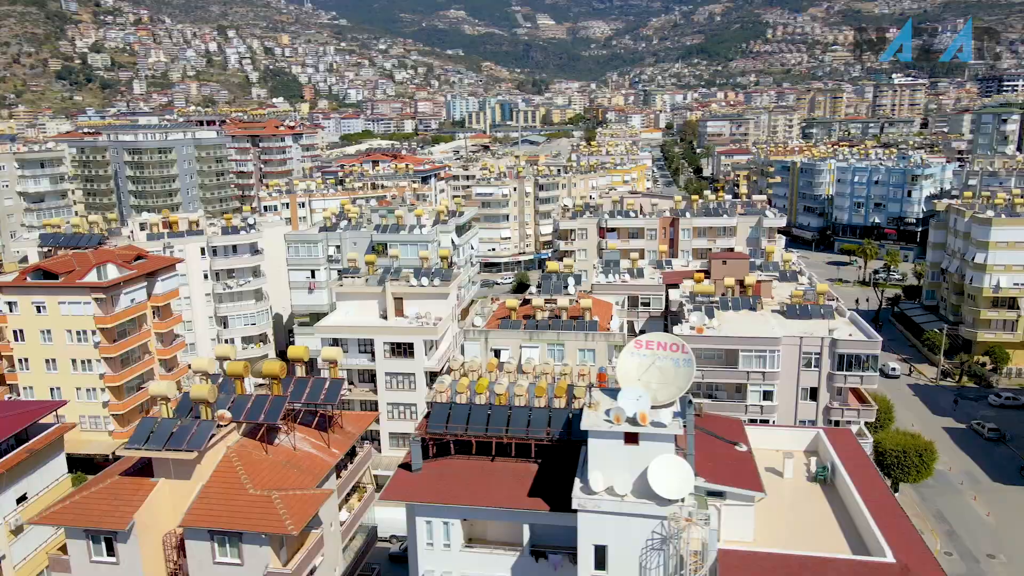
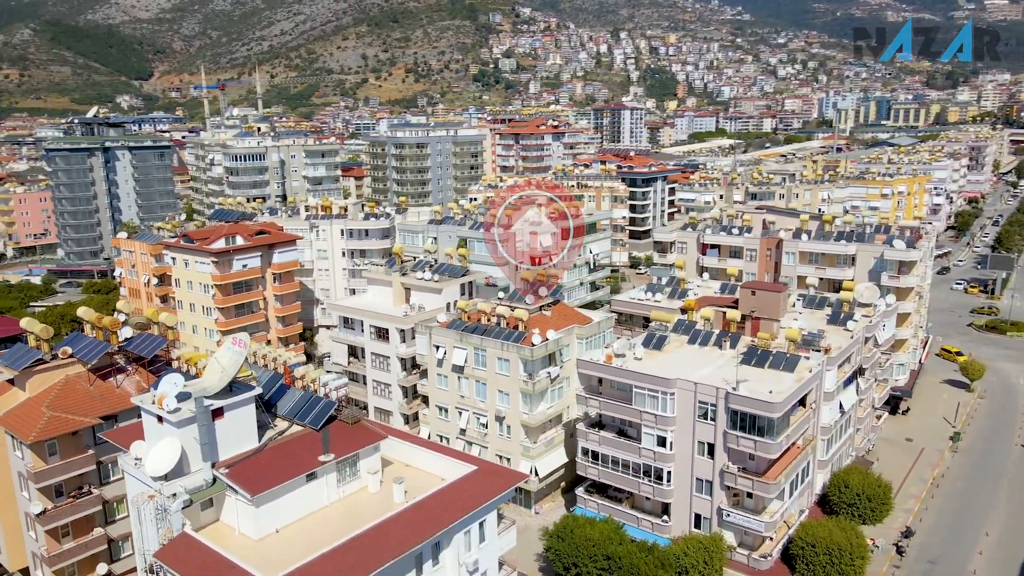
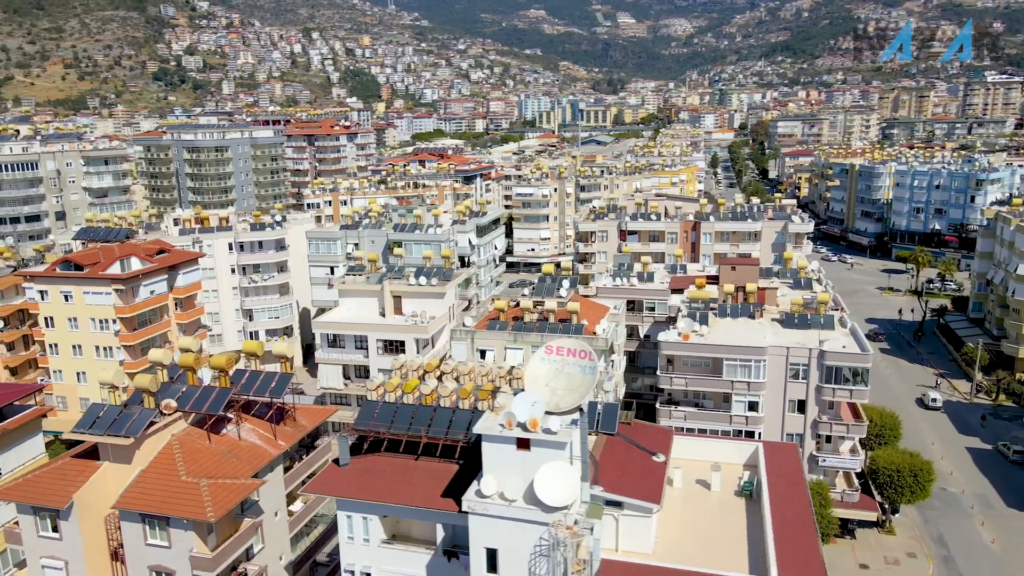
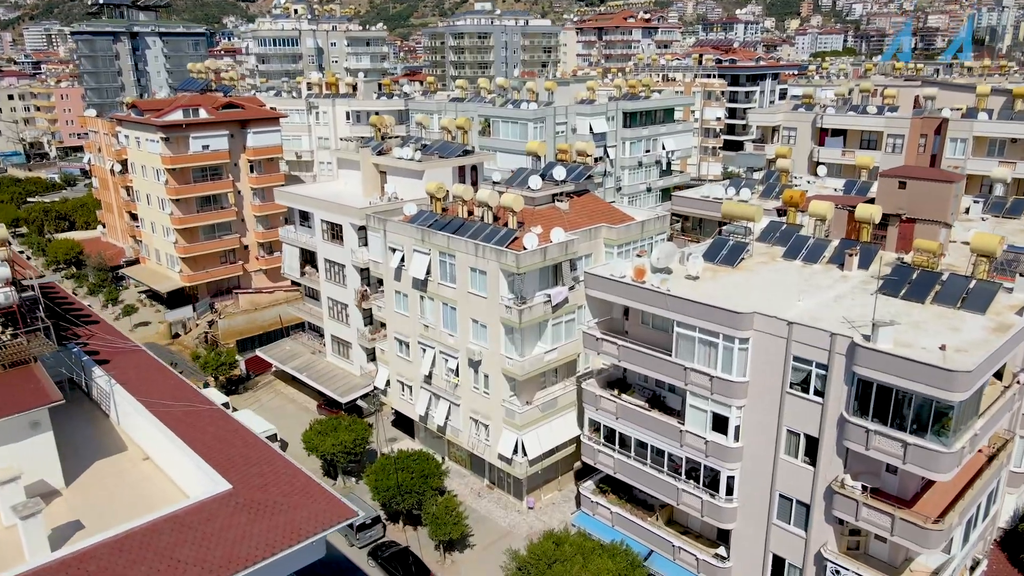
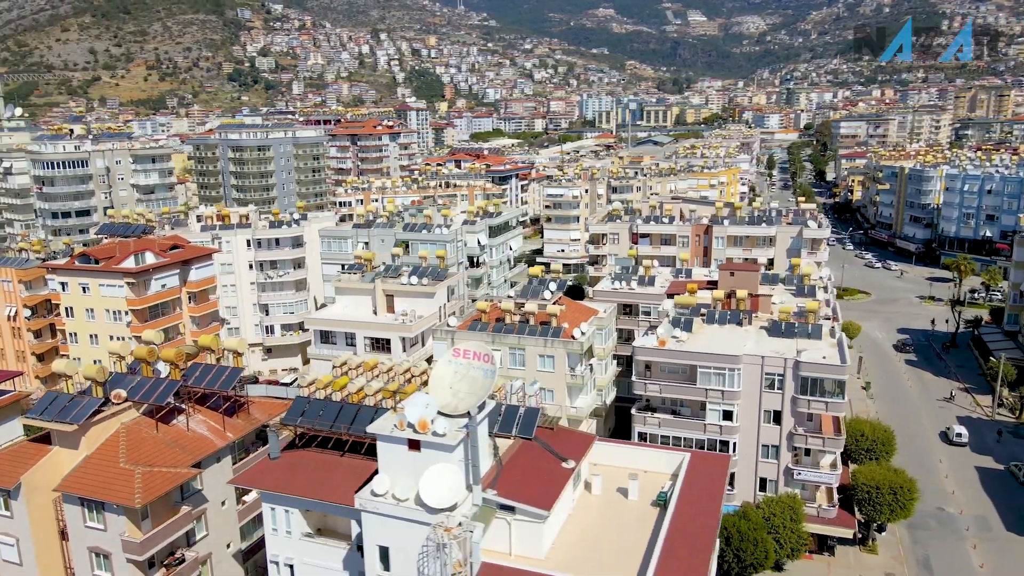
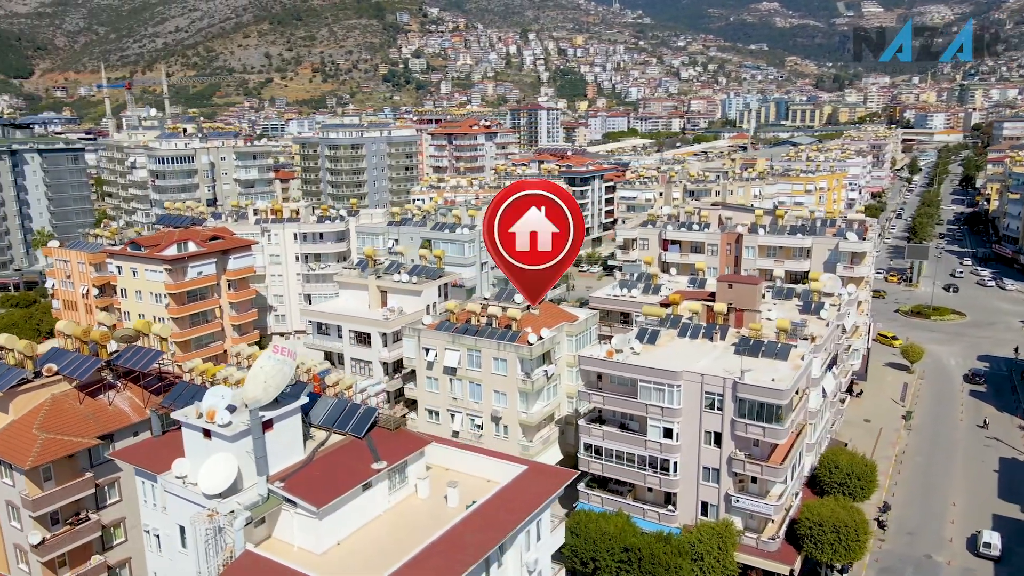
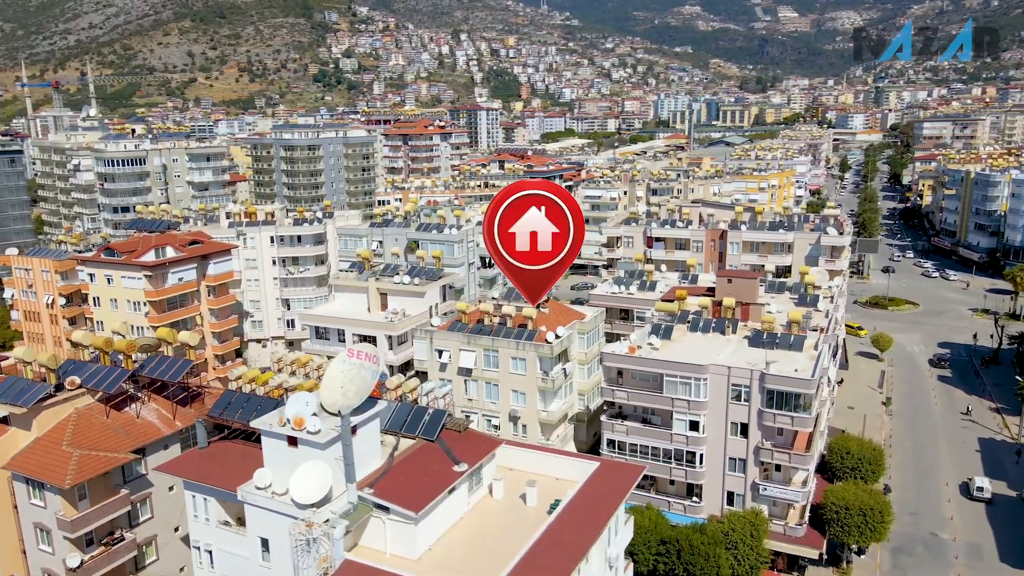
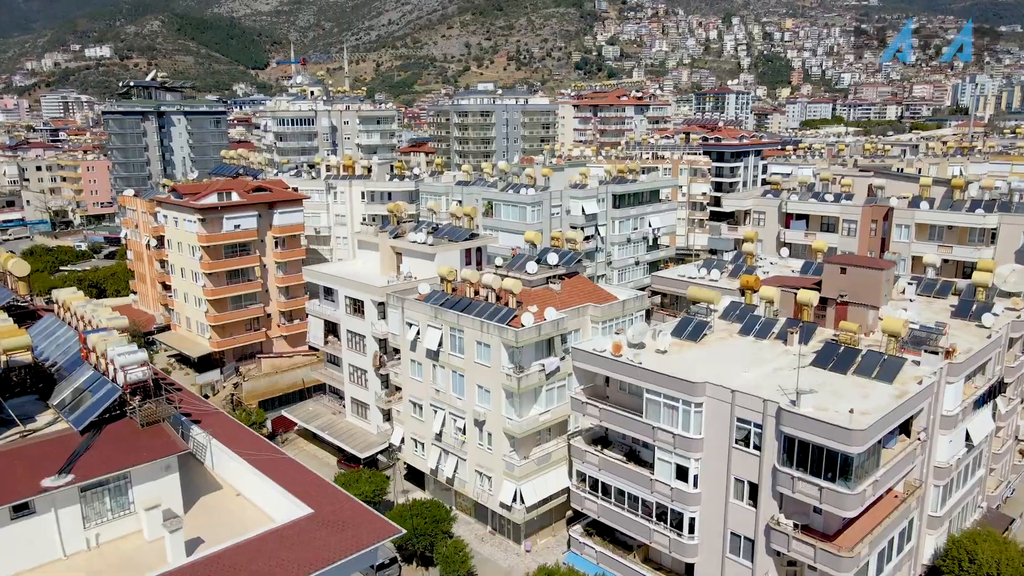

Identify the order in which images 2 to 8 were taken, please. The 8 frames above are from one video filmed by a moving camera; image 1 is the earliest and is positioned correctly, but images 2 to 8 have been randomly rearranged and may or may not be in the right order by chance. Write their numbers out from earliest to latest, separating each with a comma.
3, 5, 7, 6, 2, 8, 4
